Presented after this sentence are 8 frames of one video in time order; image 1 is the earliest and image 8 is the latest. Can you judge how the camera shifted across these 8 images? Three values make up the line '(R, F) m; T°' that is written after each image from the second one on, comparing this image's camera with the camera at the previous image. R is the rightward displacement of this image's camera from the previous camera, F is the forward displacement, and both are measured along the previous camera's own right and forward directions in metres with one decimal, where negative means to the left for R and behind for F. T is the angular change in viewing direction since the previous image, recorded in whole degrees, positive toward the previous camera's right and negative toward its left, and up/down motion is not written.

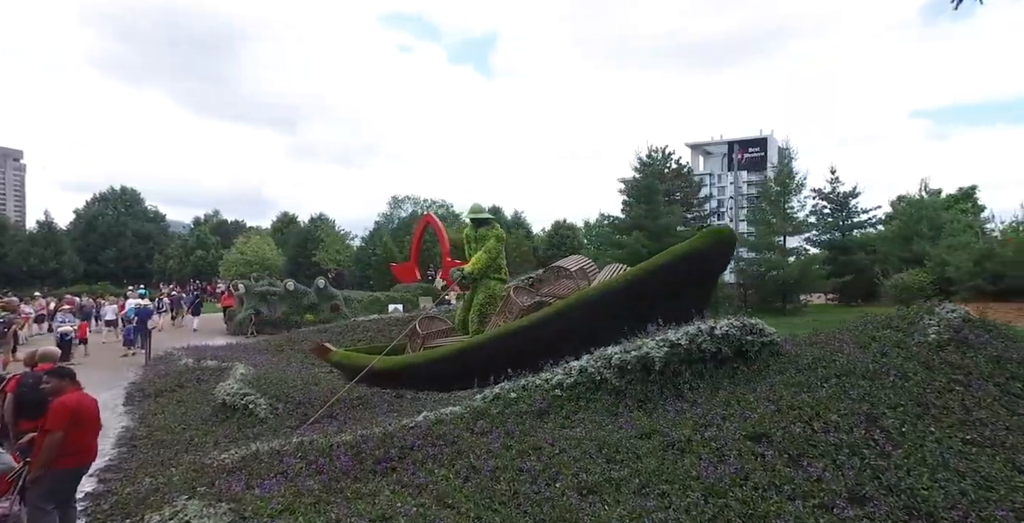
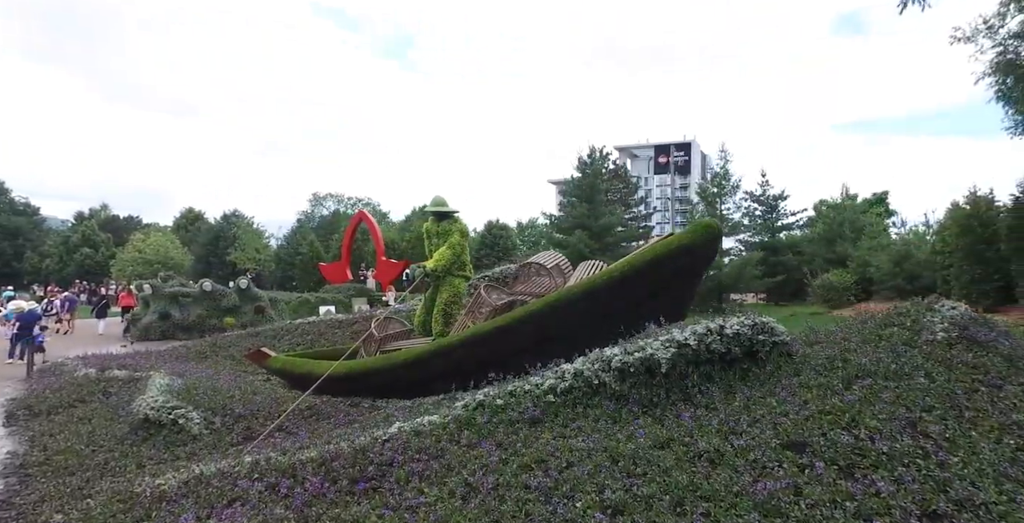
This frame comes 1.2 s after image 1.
(-0.5, +0.4) m; +7°
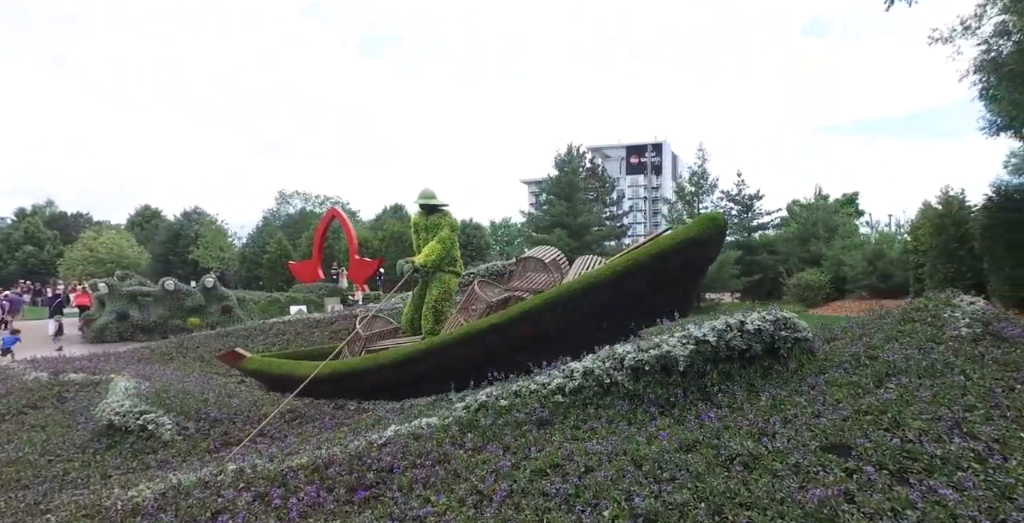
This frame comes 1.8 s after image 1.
(-0.3, +0.2) m; +3°
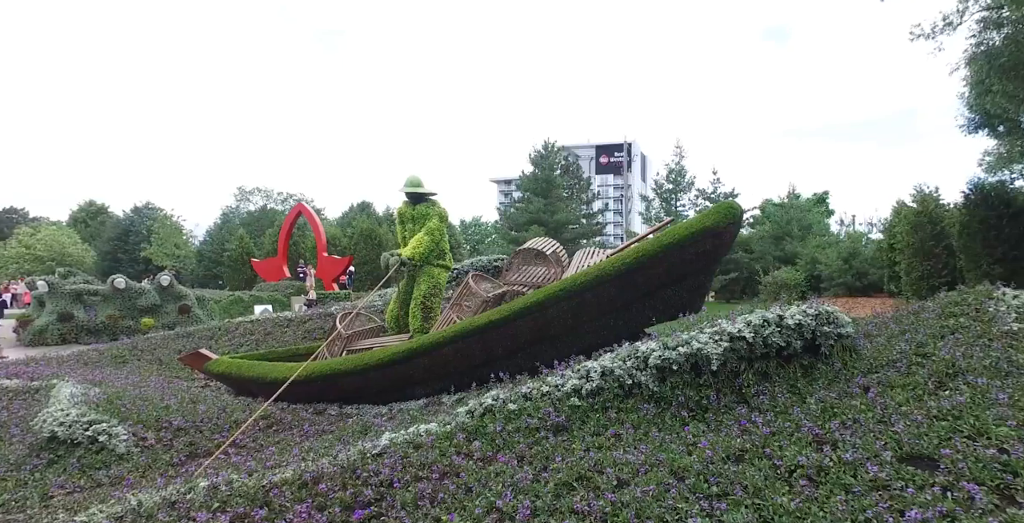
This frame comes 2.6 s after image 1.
(-0.3, +0.4) m; +3°
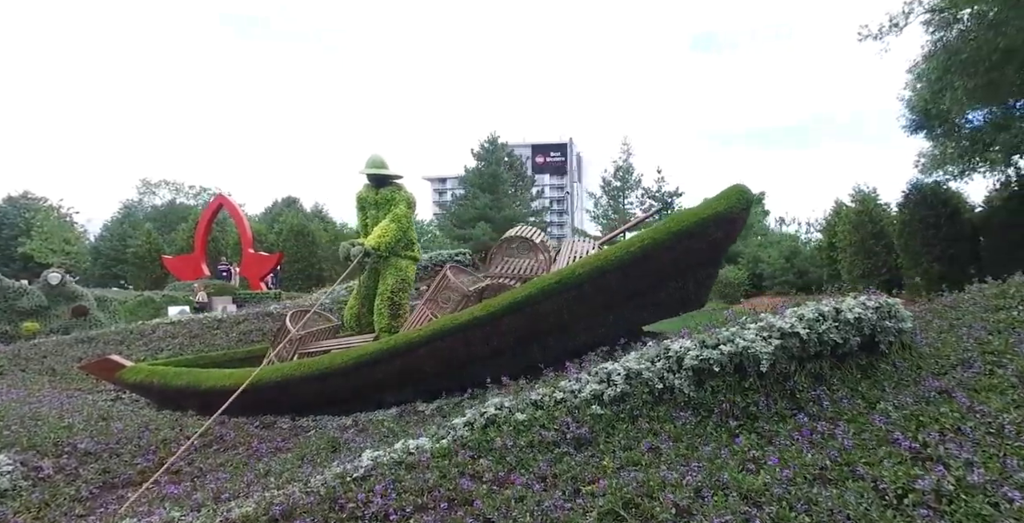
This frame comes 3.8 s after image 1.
(-0.4, +0.6) m; +7°
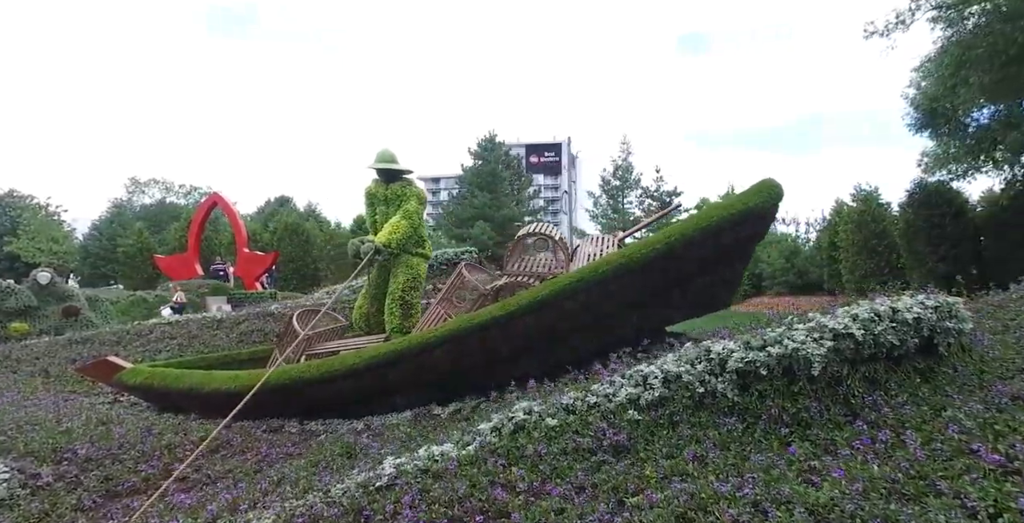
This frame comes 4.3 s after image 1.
(-0.2, +0.2) m; +1°
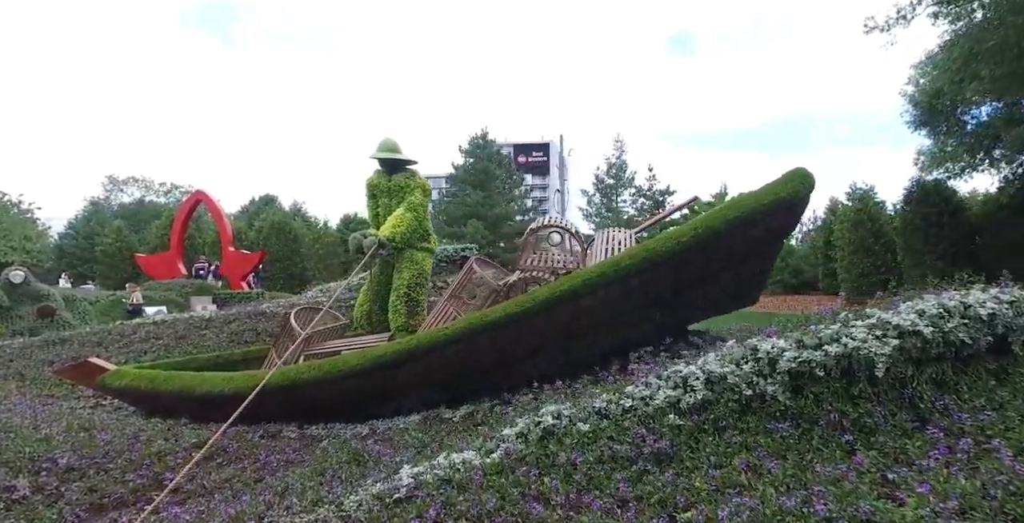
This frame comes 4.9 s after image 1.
(-0.2, +0.3) m; +1°
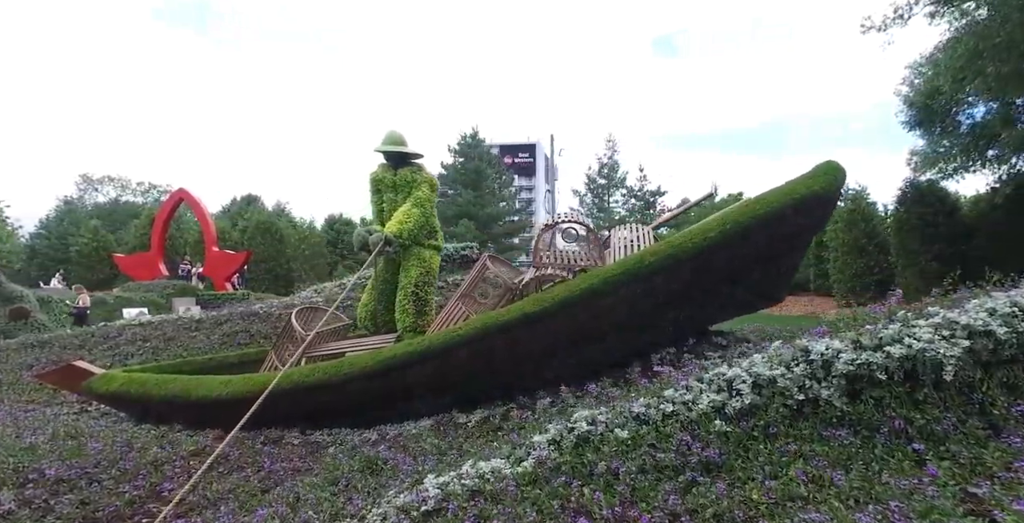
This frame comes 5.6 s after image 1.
(-0.2, +0.2) m; +2°
